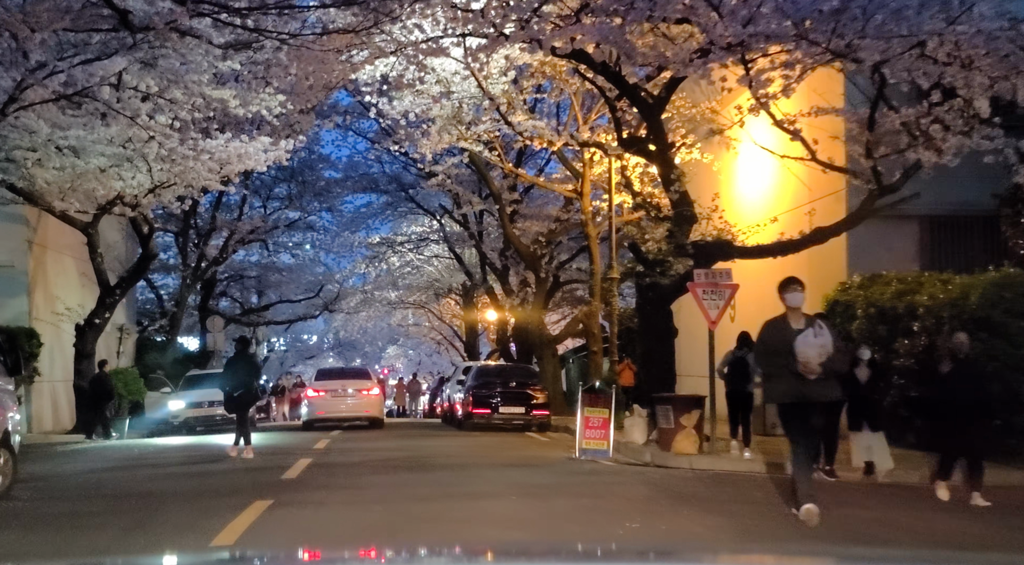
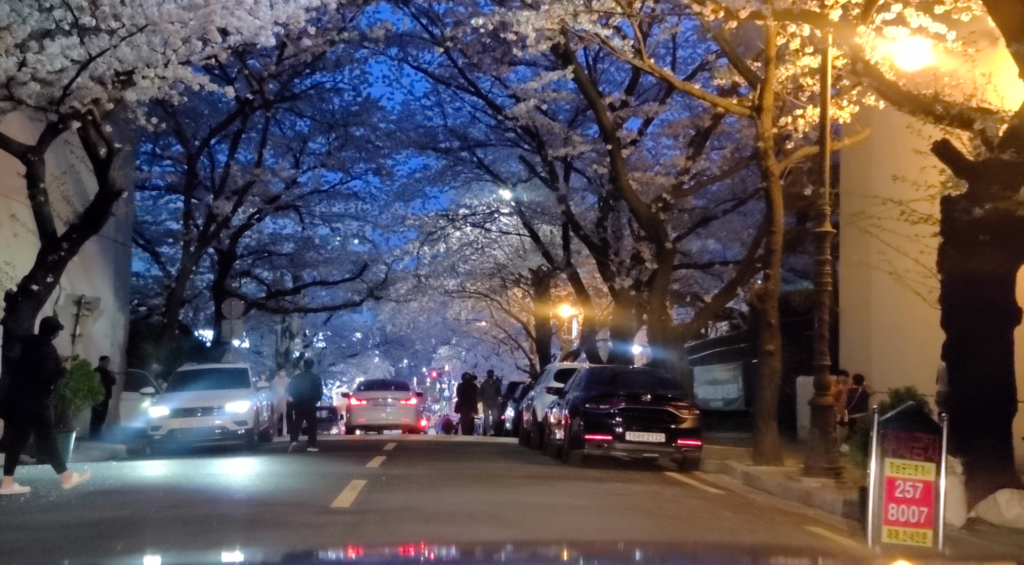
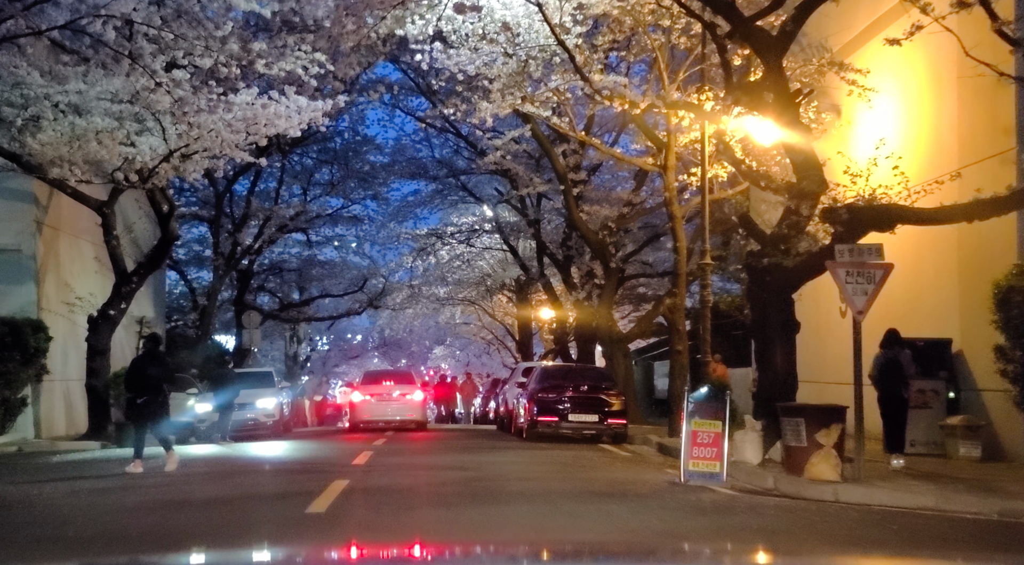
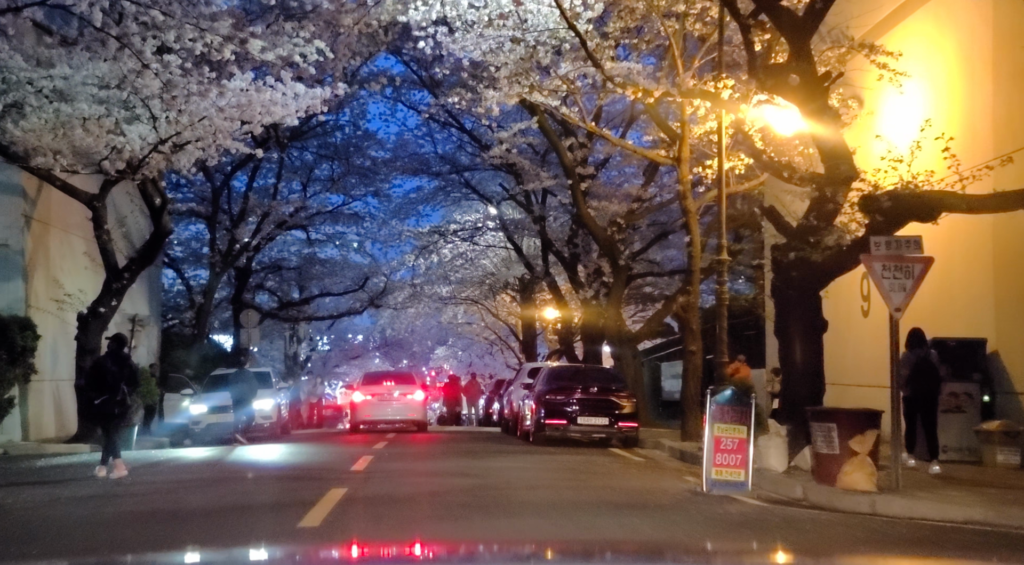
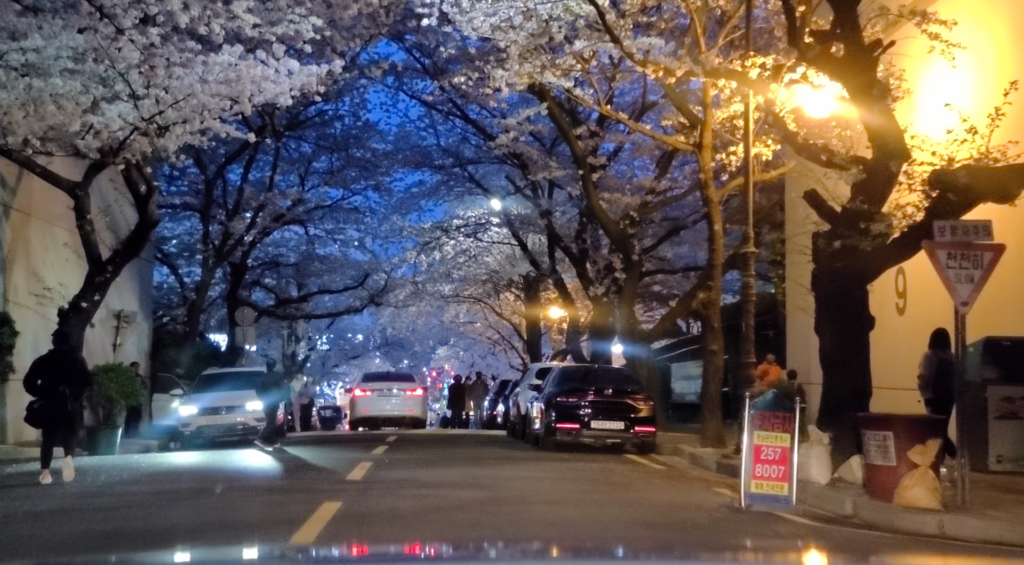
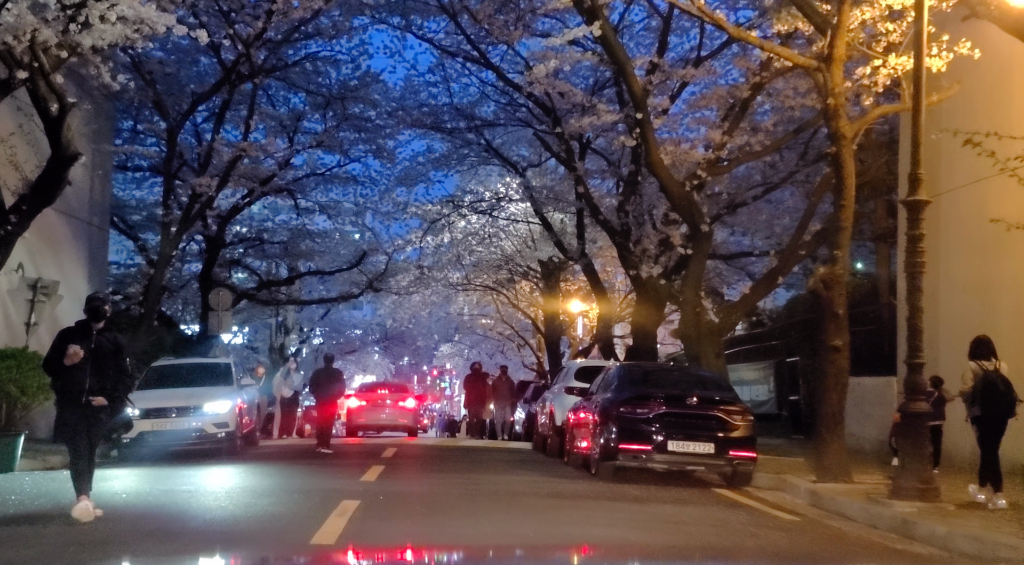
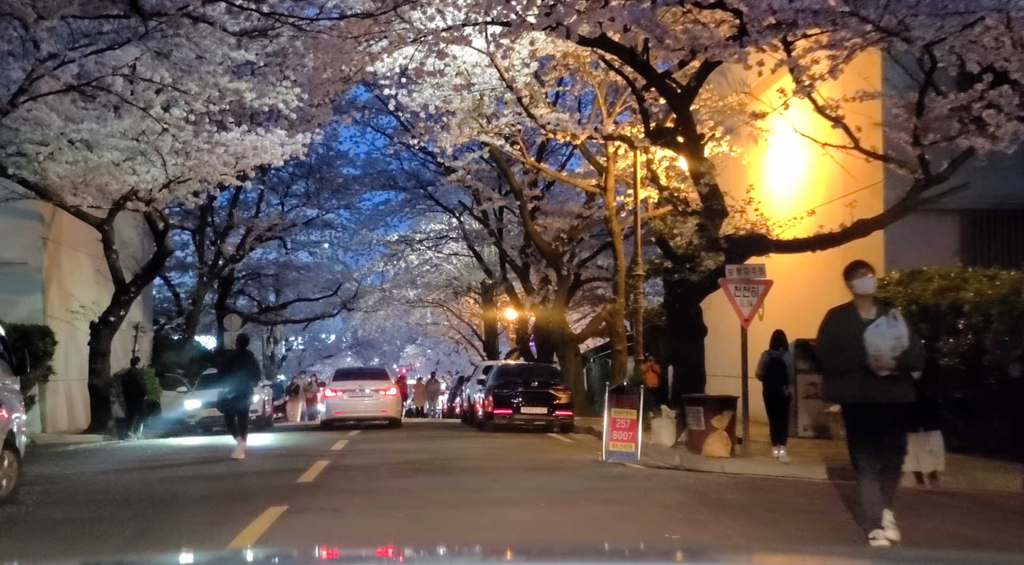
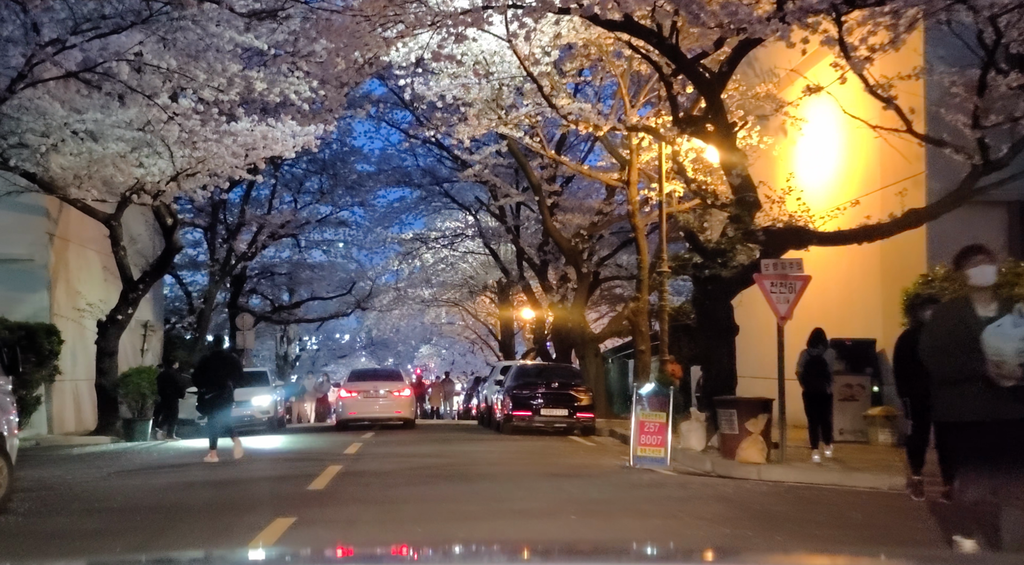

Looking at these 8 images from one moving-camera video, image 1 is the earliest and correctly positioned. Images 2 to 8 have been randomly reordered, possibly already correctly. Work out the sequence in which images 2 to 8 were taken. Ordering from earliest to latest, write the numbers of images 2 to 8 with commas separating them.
7, 8, 3, 4, 5, 2, 6
